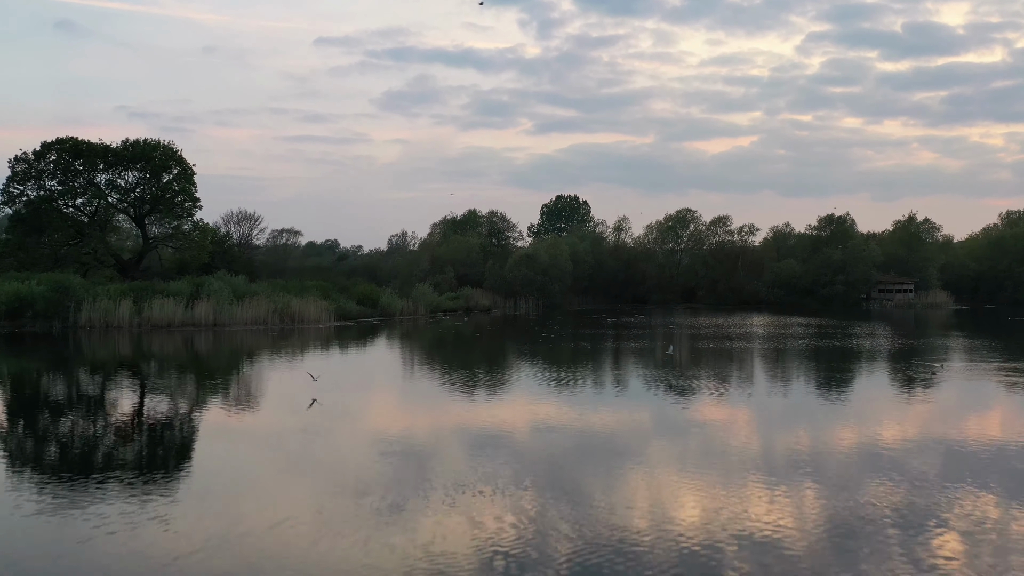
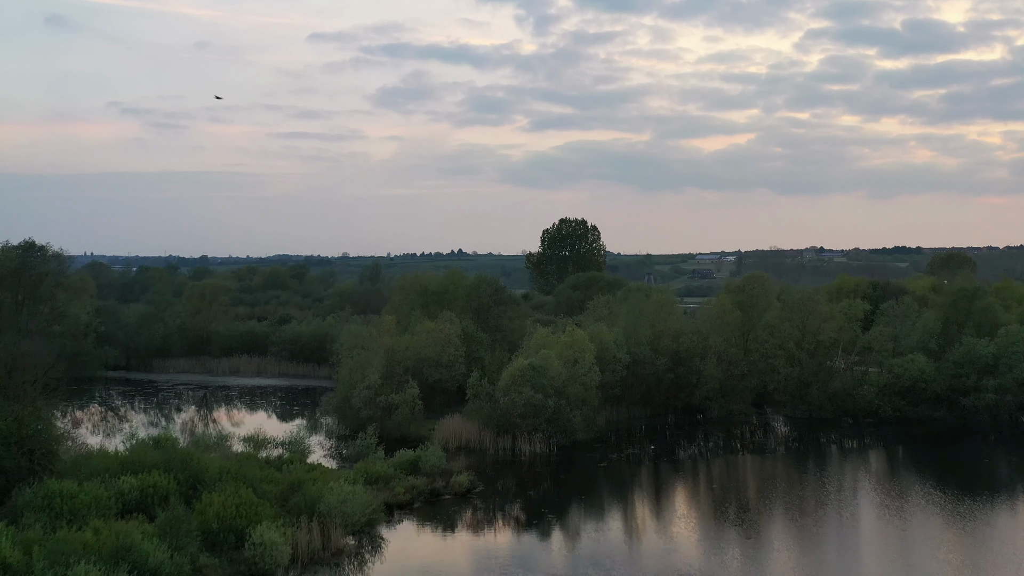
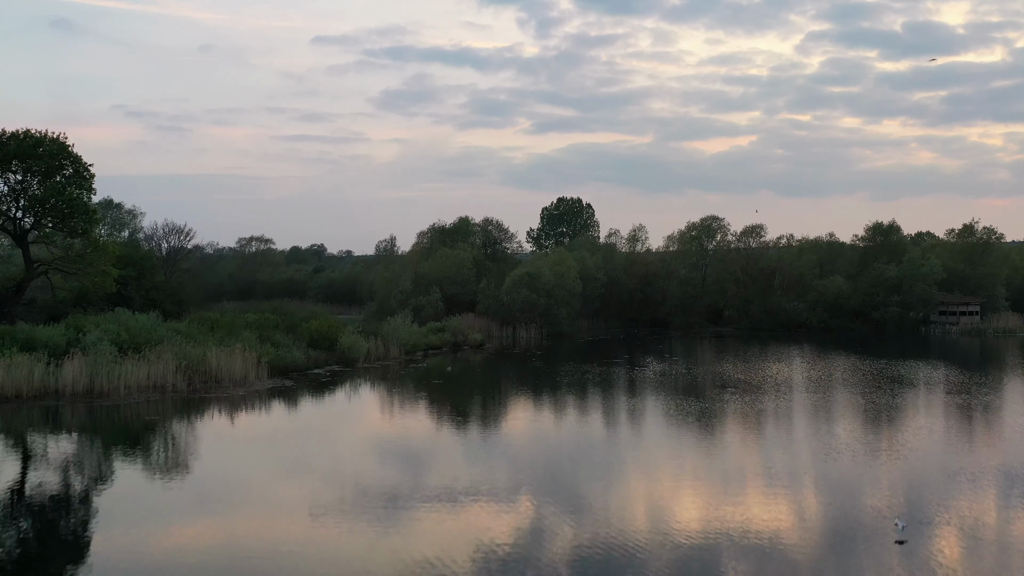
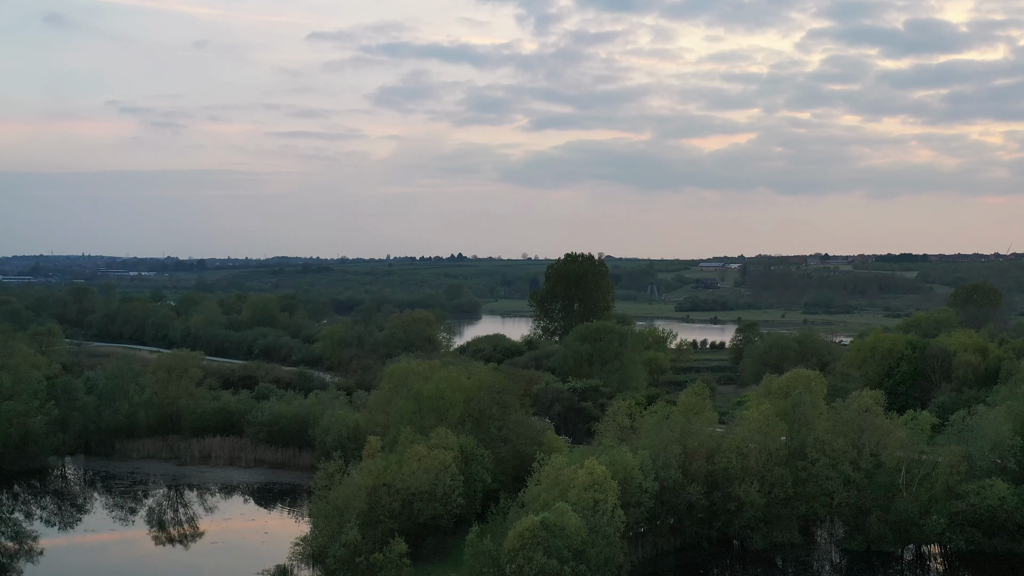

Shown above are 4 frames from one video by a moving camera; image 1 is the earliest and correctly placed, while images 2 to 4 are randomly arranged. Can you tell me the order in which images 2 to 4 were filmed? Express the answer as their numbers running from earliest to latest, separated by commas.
3, 2, 4
